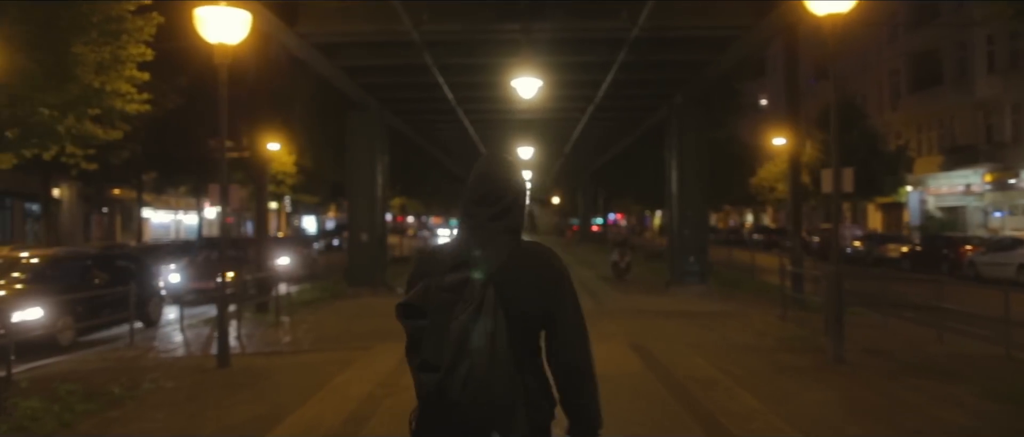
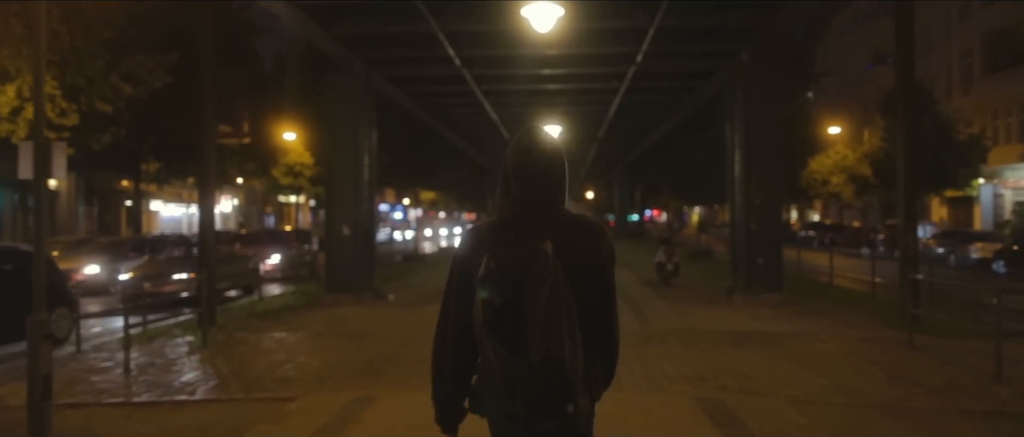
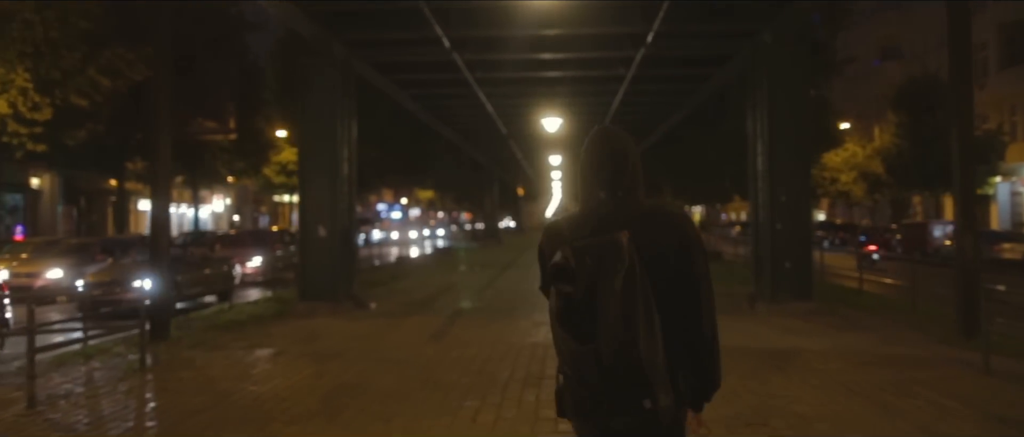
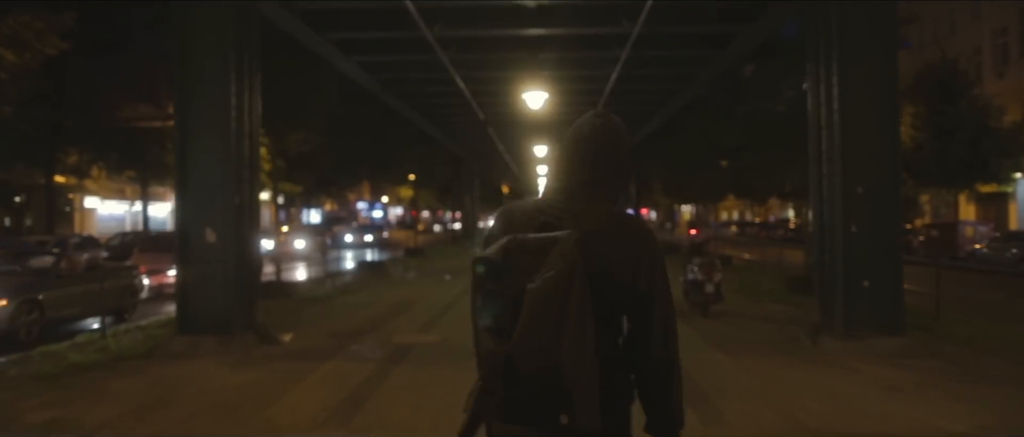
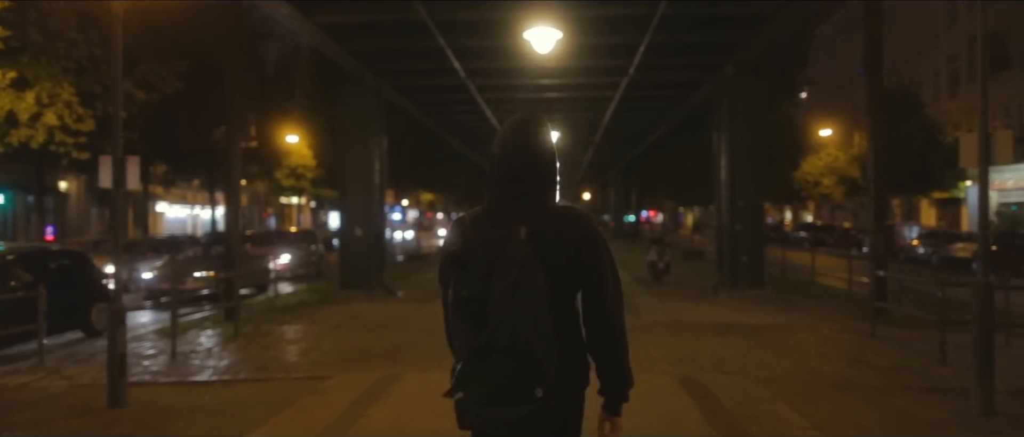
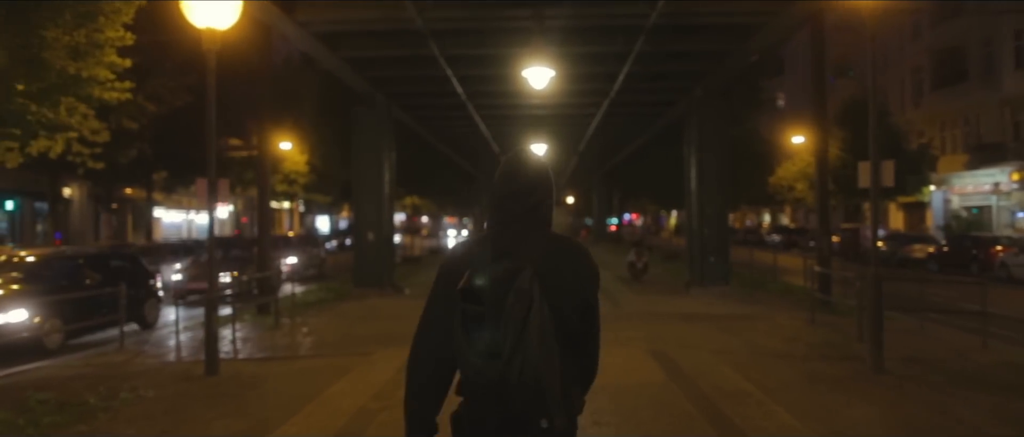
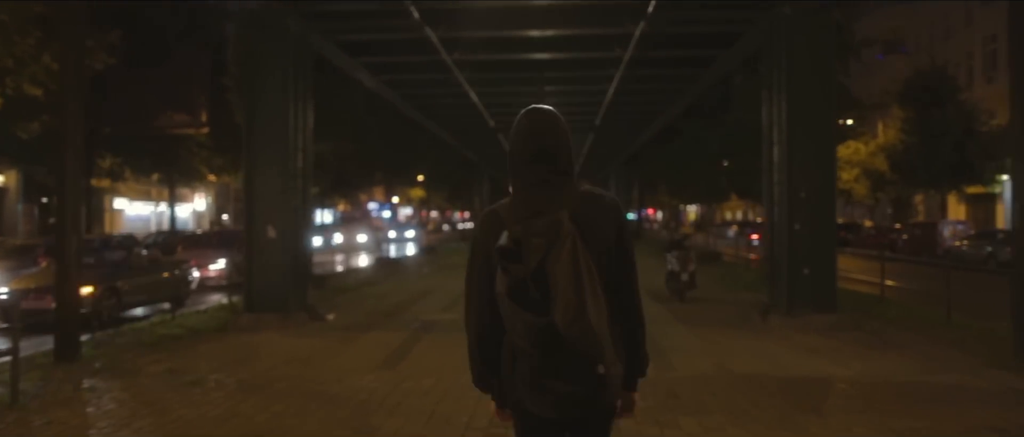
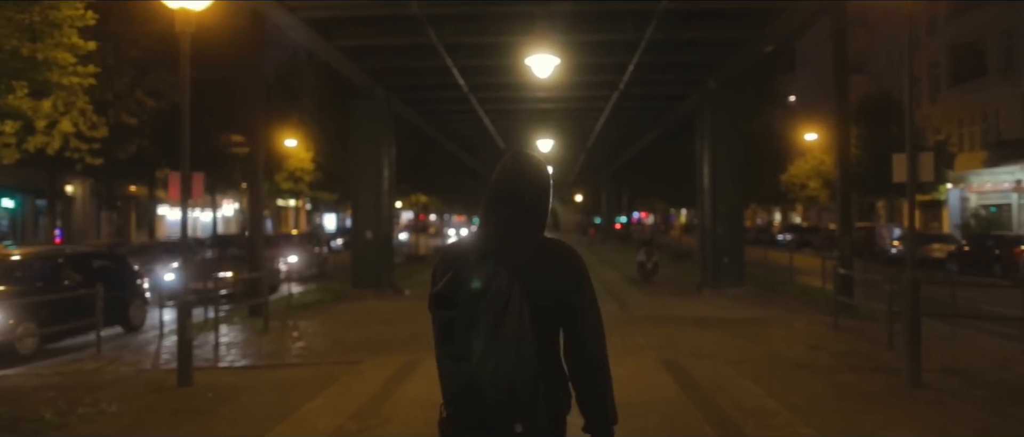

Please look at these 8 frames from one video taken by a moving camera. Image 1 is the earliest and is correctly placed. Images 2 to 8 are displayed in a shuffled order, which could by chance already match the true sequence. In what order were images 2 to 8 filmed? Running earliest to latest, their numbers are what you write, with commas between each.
6, 8, 5, 2, 3, 7, 4
